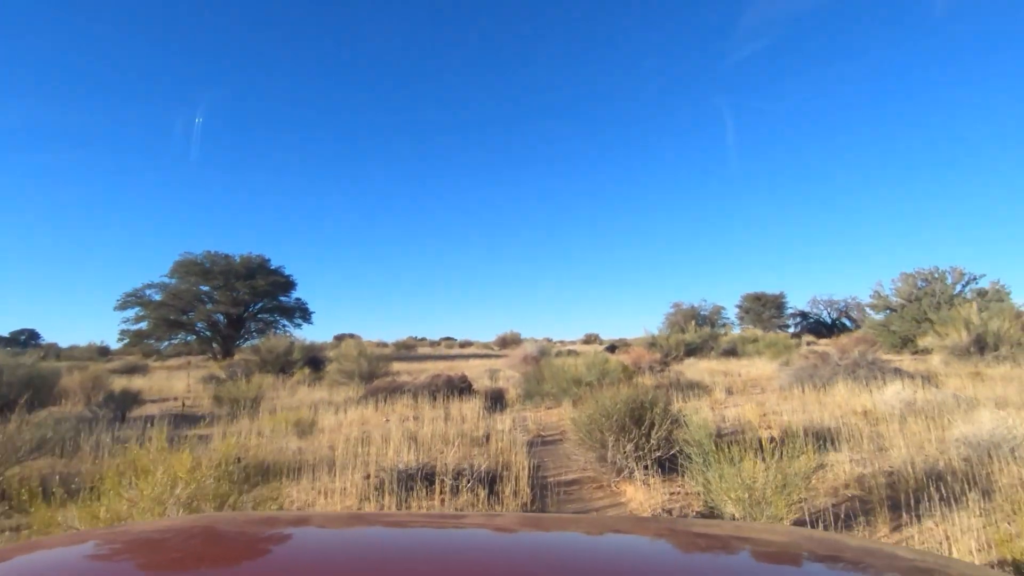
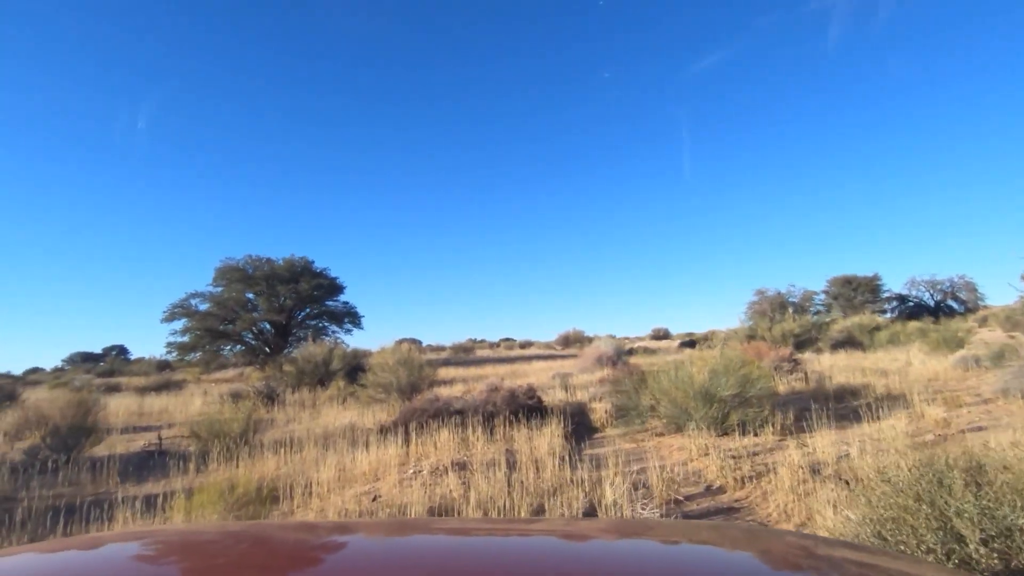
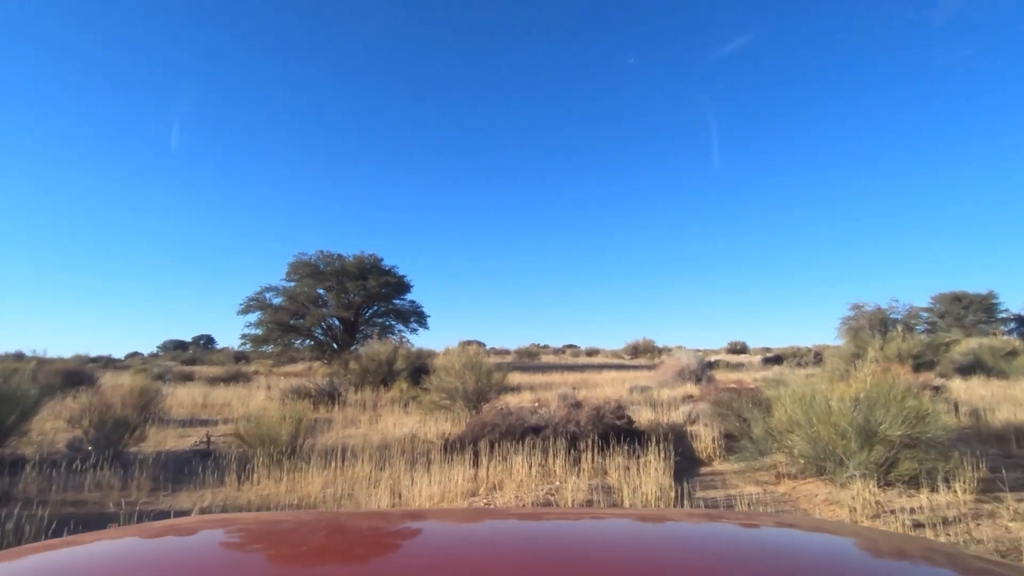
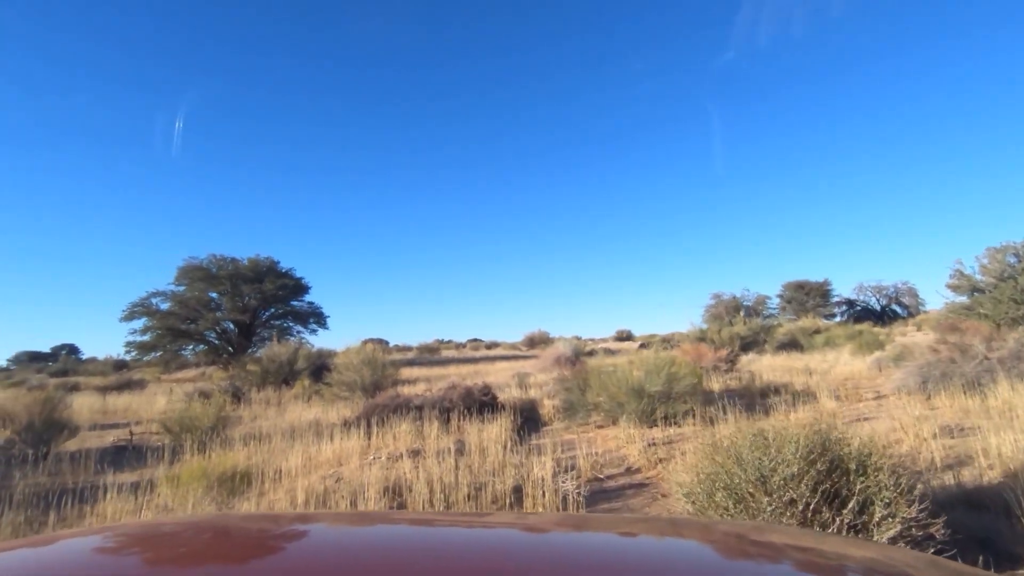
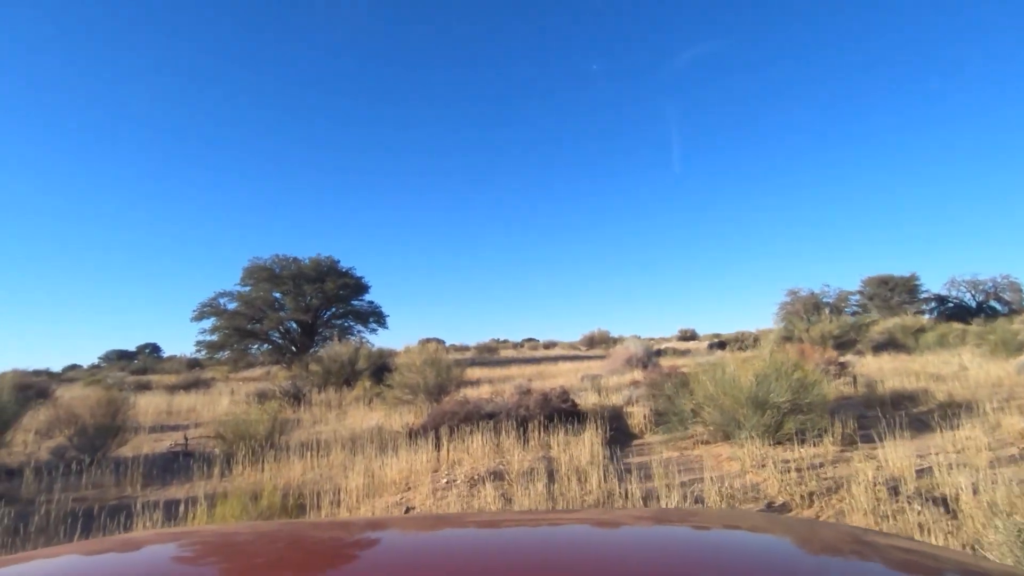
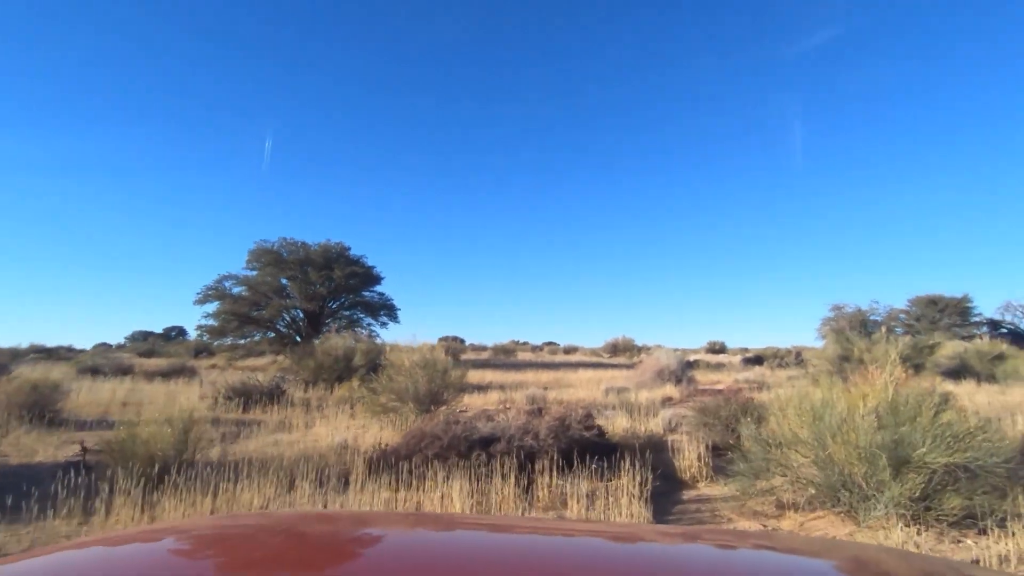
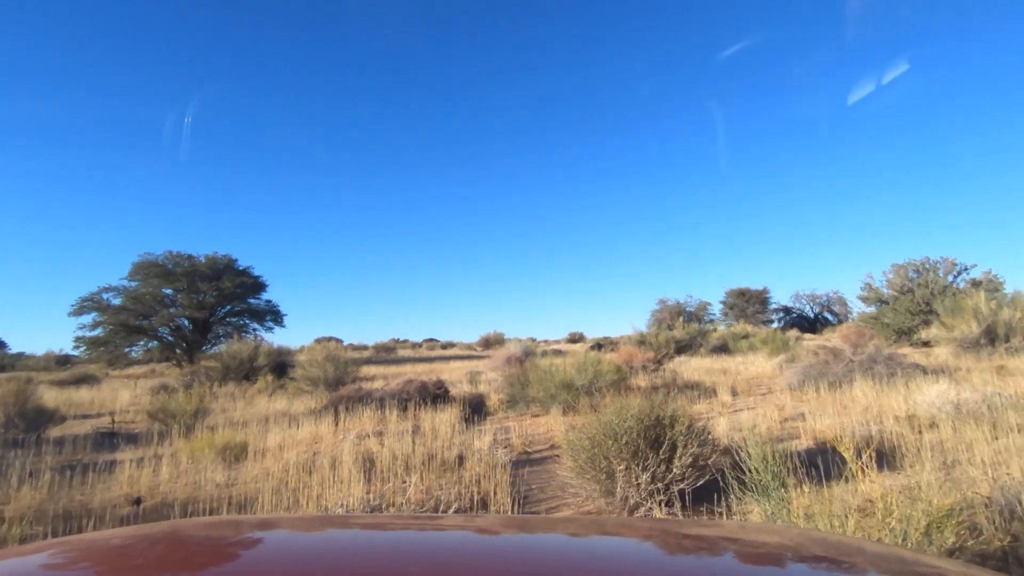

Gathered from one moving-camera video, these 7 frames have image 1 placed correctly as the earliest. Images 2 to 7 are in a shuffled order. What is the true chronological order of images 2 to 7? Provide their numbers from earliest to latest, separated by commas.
7, 4, 2, 5, 3, 6
